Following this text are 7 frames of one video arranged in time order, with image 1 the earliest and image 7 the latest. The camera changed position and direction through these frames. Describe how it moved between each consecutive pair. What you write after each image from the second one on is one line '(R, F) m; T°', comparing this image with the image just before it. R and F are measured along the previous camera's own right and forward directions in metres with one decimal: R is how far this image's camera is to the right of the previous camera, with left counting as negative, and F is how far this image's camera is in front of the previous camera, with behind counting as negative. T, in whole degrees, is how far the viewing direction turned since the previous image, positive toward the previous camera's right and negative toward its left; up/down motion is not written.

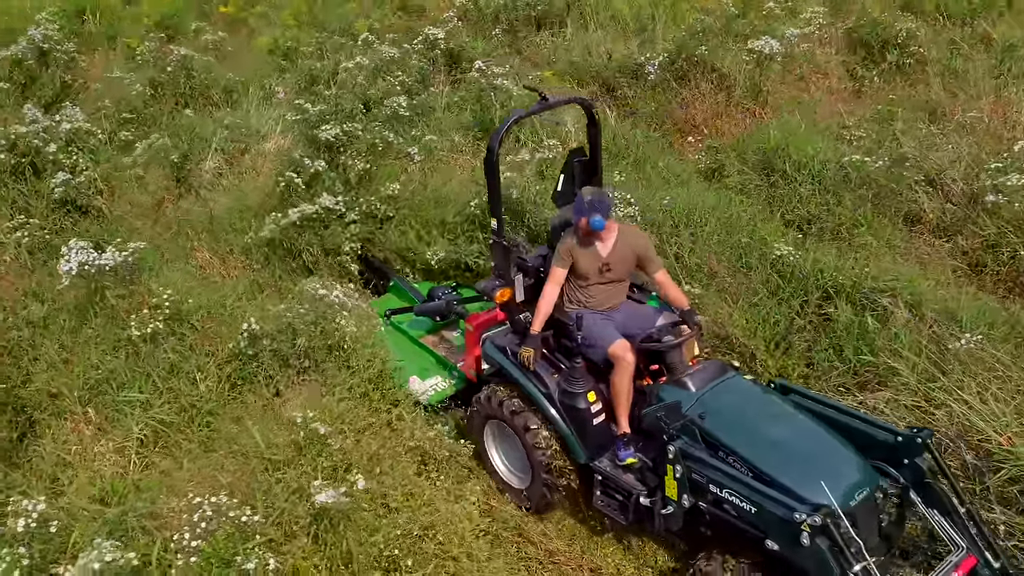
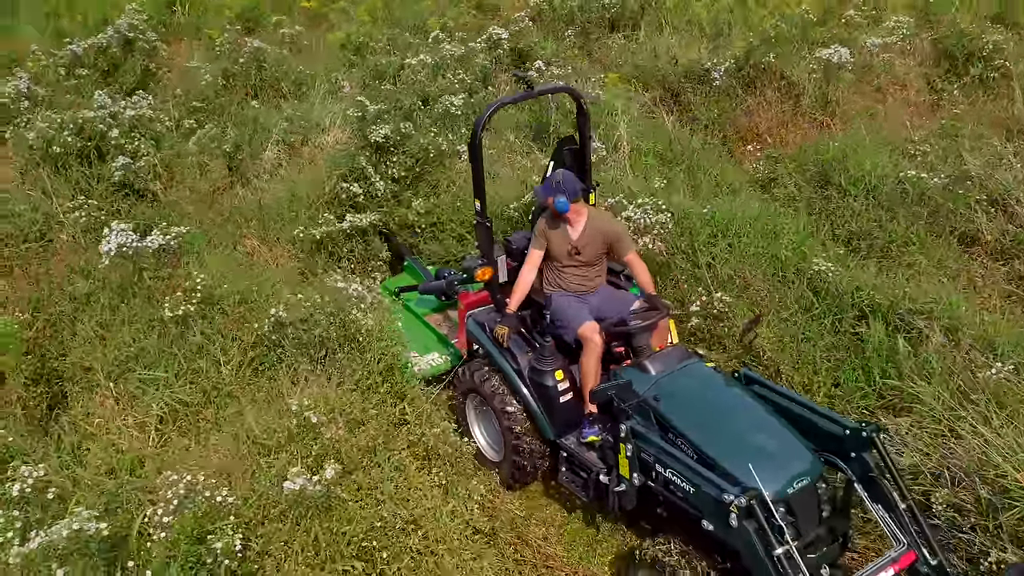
(+0.4, 0.0) m; -6°
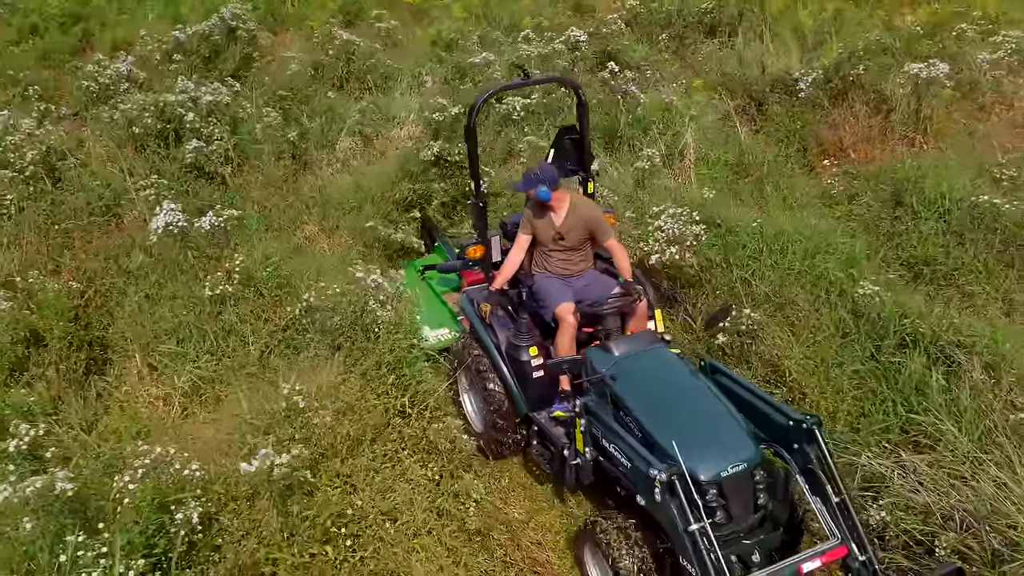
(+0.6, 0.0) m; -8°
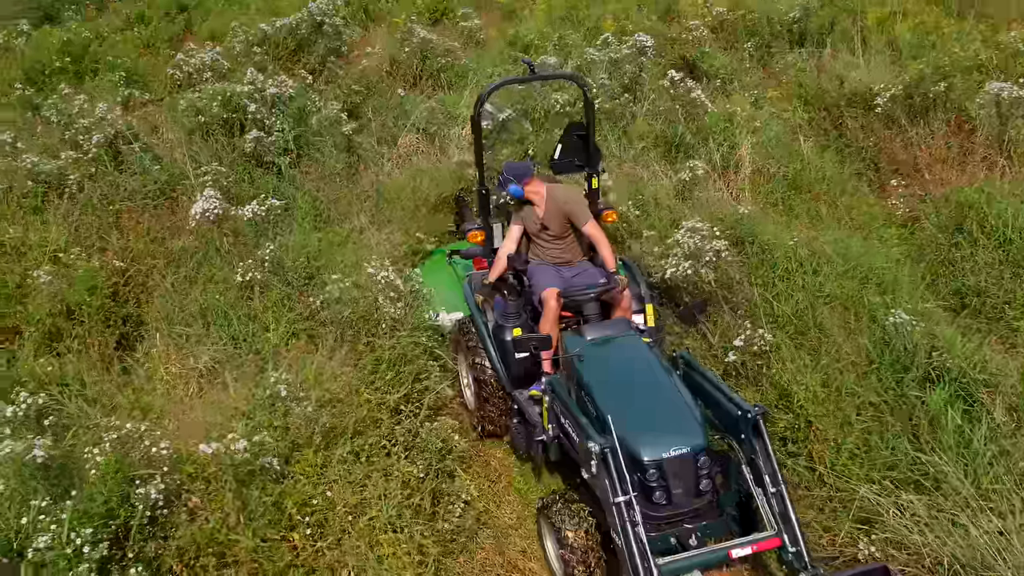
(+0.6, 0.0) m; -7°
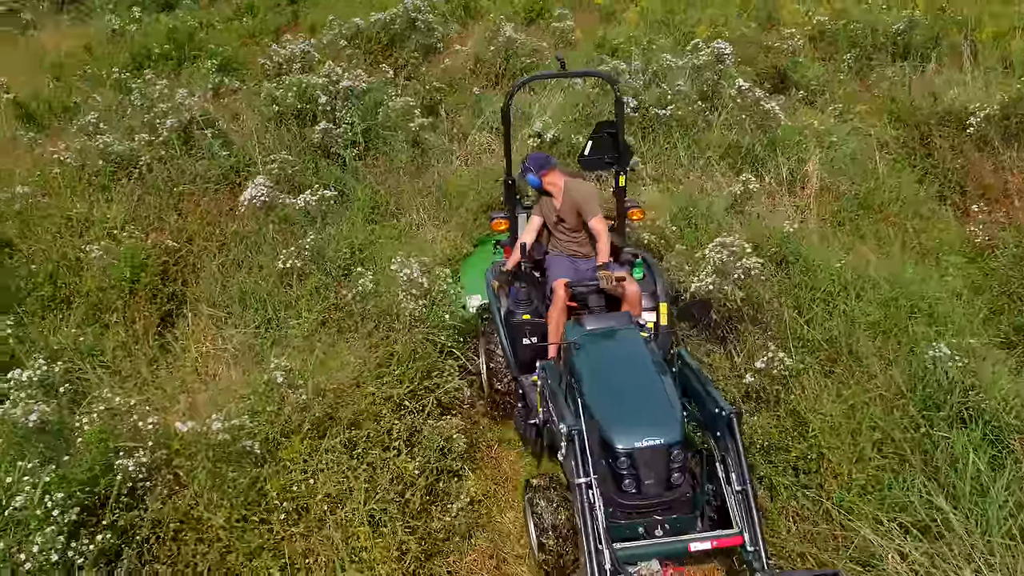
(+0.6, +0.1) m; -7°
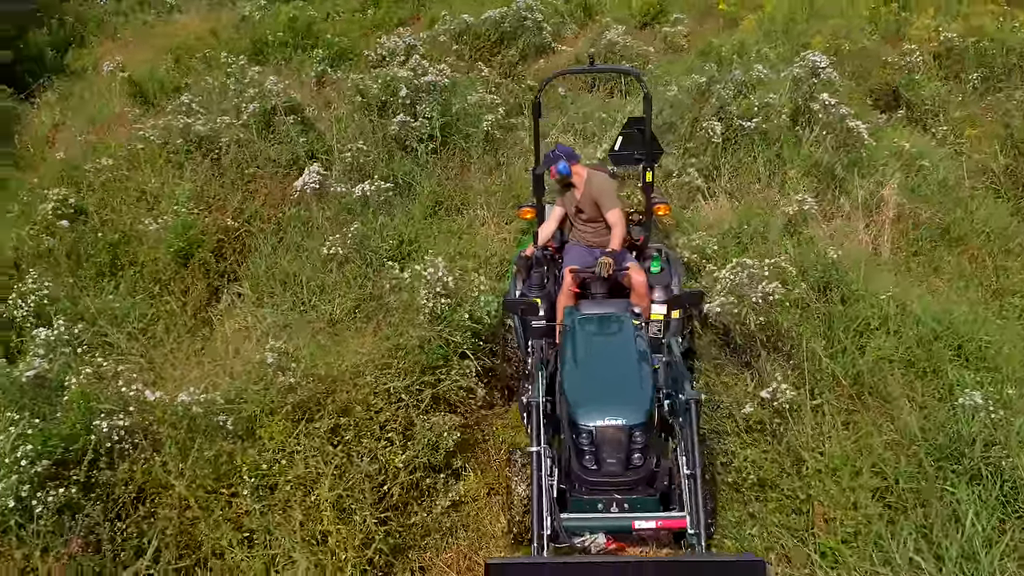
(+0.8, +0.1) m; -9°
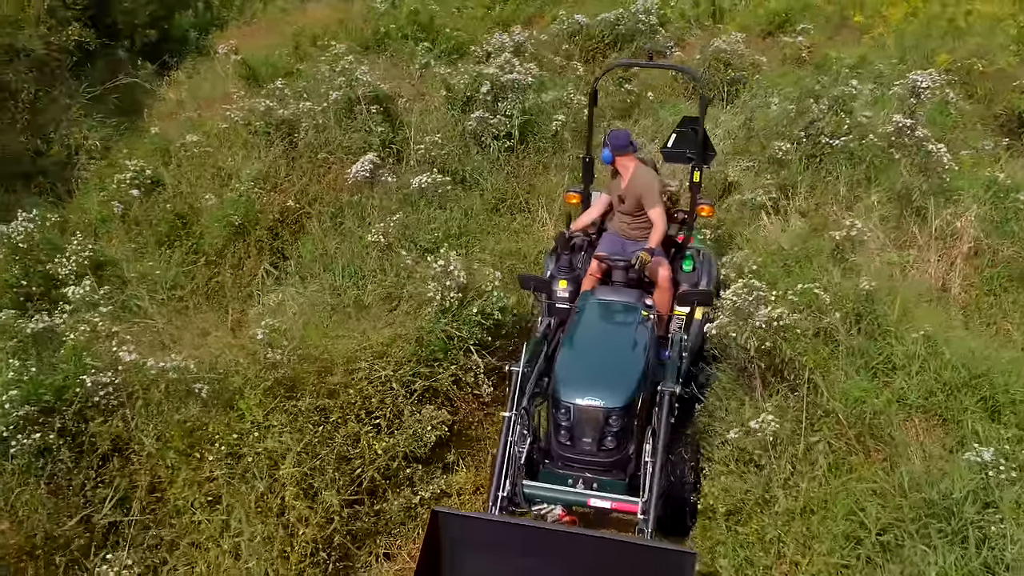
(+0.9, +0.1) m; -10°
